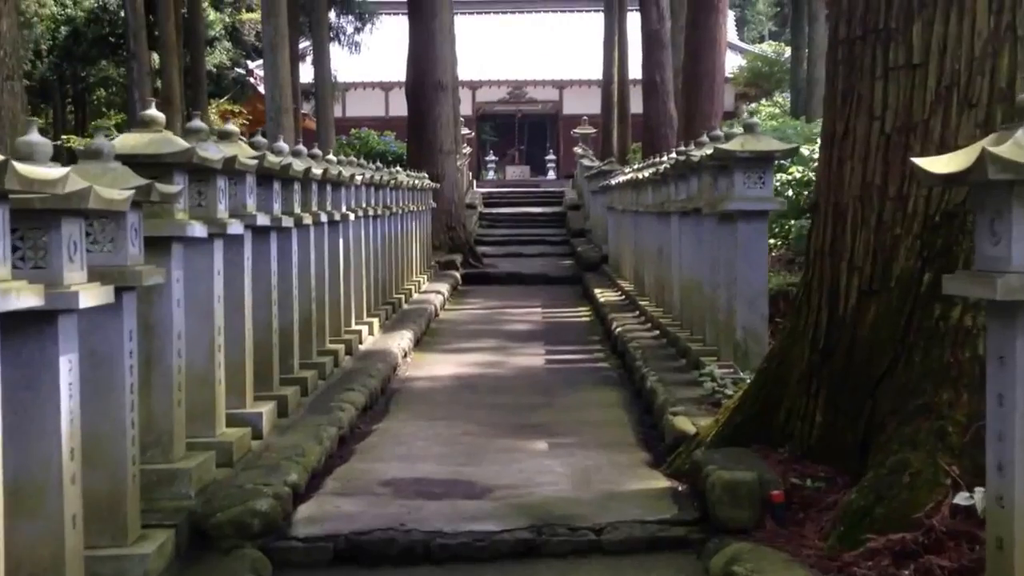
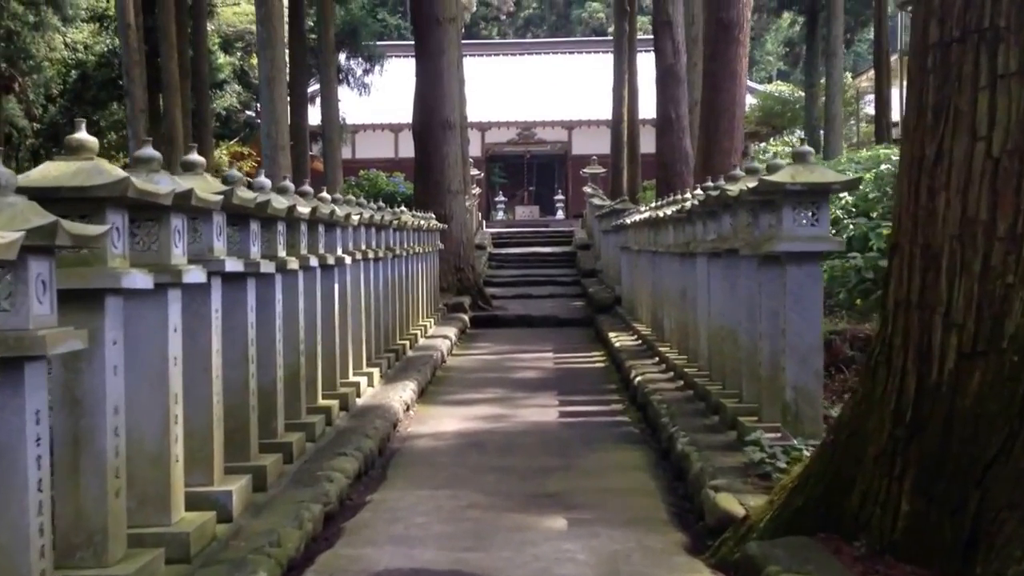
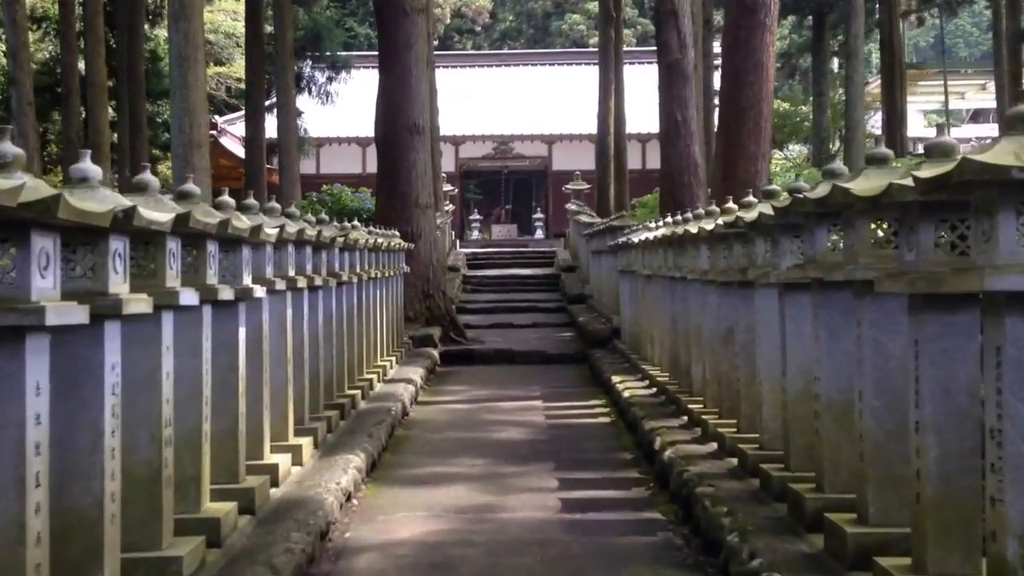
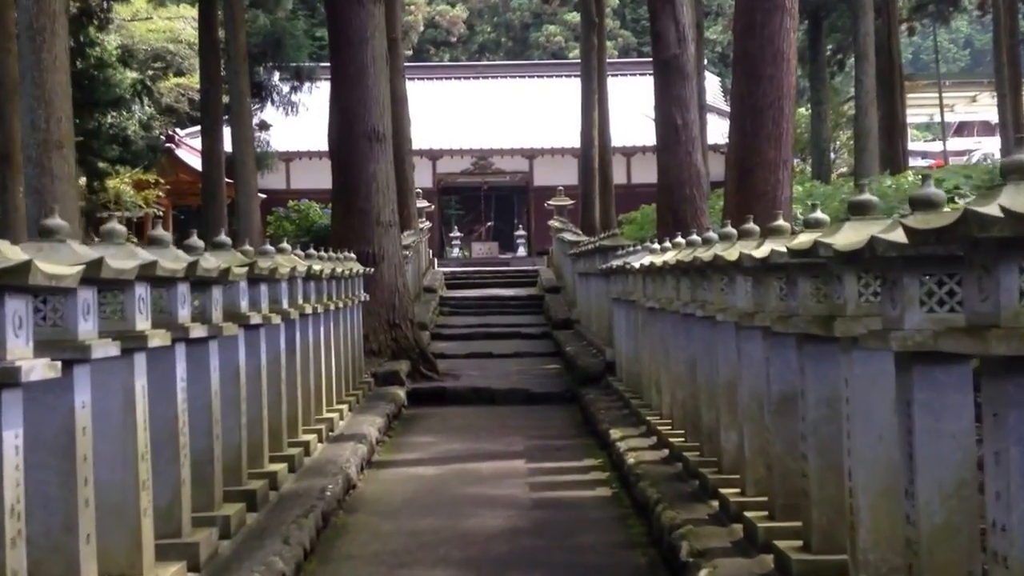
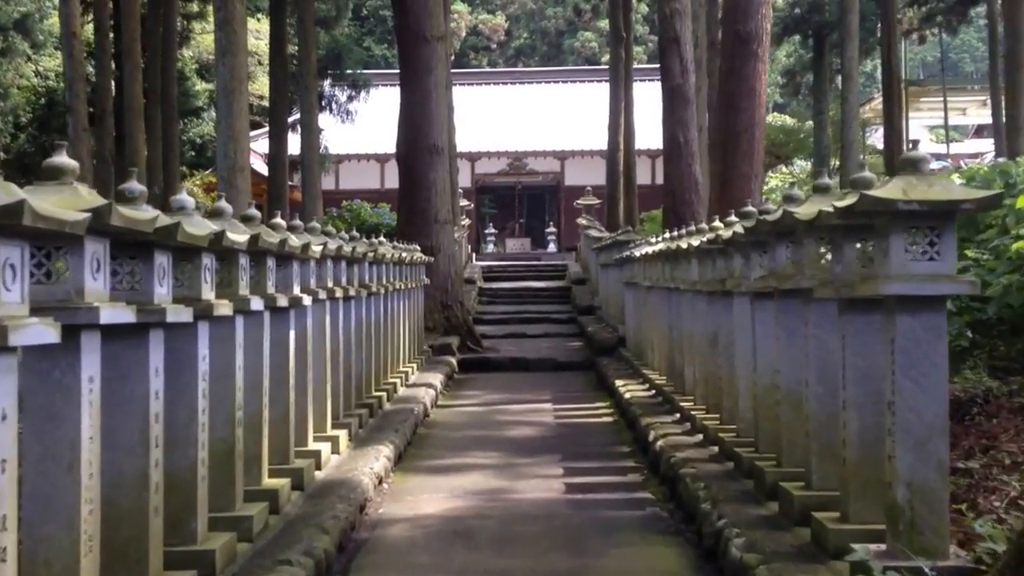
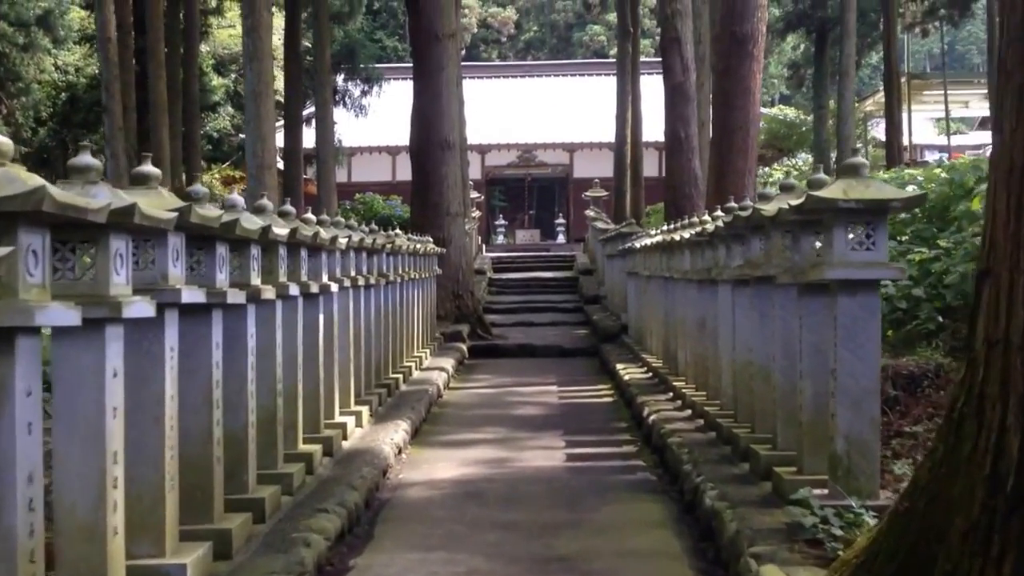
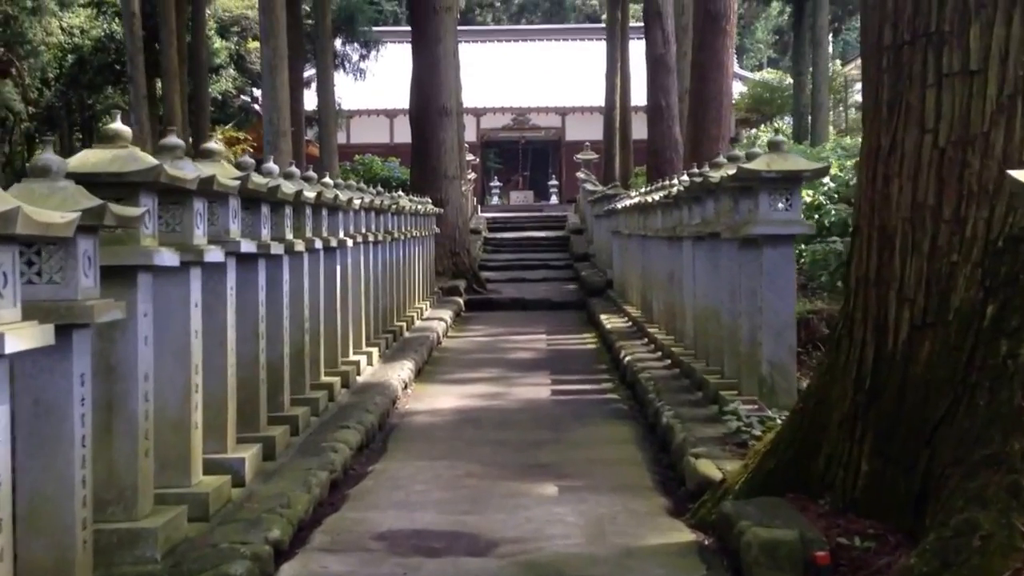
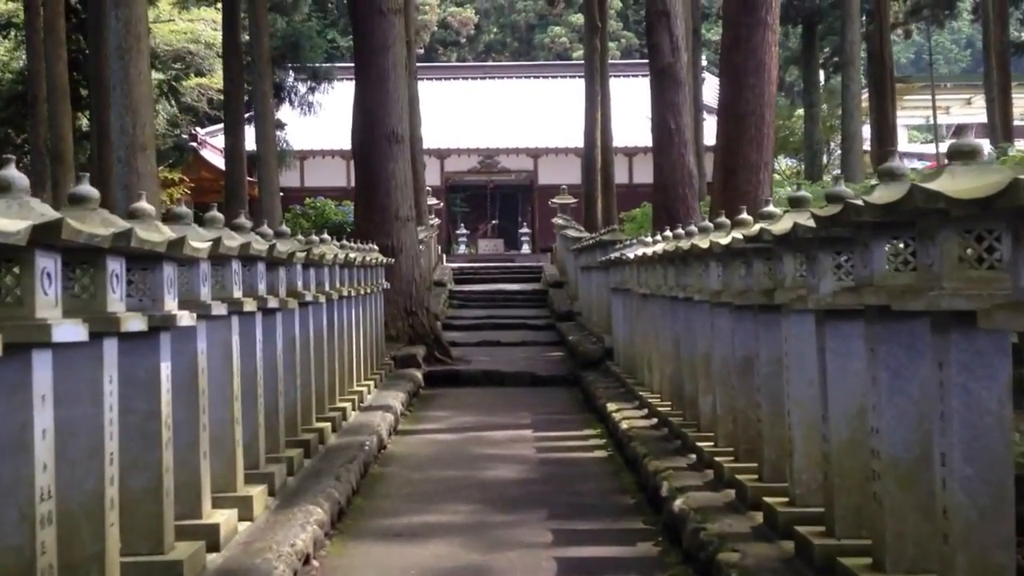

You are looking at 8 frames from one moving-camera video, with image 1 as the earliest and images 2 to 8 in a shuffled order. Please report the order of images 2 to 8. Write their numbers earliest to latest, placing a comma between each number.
7, 2, 6, 5, 3, 8, 4
